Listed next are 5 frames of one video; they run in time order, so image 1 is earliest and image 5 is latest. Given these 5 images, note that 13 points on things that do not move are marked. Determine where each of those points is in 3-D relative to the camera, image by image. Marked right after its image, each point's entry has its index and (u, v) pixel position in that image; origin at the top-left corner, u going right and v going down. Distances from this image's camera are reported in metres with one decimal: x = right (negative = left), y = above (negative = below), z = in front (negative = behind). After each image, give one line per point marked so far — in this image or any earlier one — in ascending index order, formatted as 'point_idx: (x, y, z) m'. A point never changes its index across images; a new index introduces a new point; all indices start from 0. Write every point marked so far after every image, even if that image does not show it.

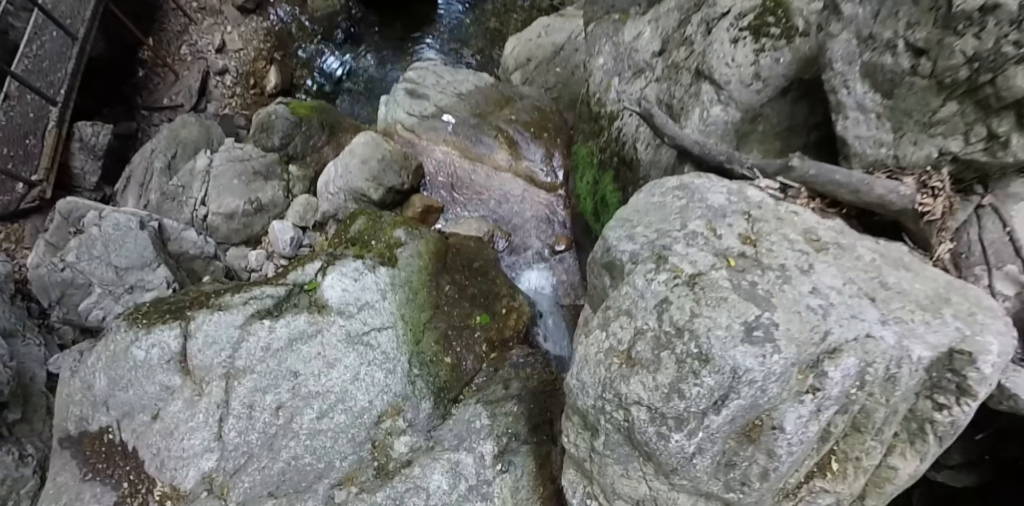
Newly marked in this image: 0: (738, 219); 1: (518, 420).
0: (+1.7, +0.3, +4.2) m
1: (0.0, -1.4, +4.6) m
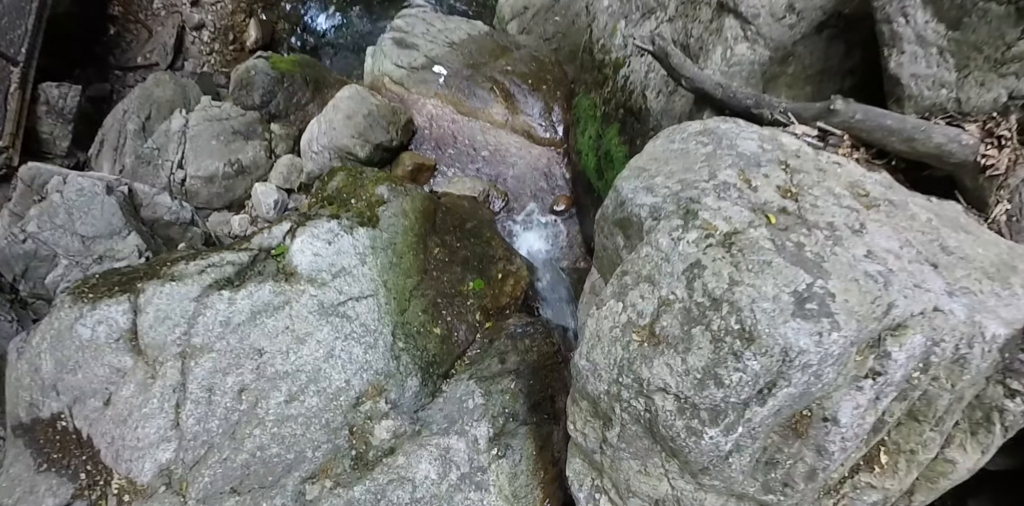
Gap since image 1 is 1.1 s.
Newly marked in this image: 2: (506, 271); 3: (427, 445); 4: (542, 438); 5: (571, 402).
0: (+1.7, +0.5, +3.6) m
1: (0.0, -1.1, +4.1) m
2: (-0.1, -0.2, +4.8) m
3: (-0.6, -1.3, +3.8) m
4: (+0.2, -1.3, +4.1) m
5: (+0.3, -0.9, +3.2) m
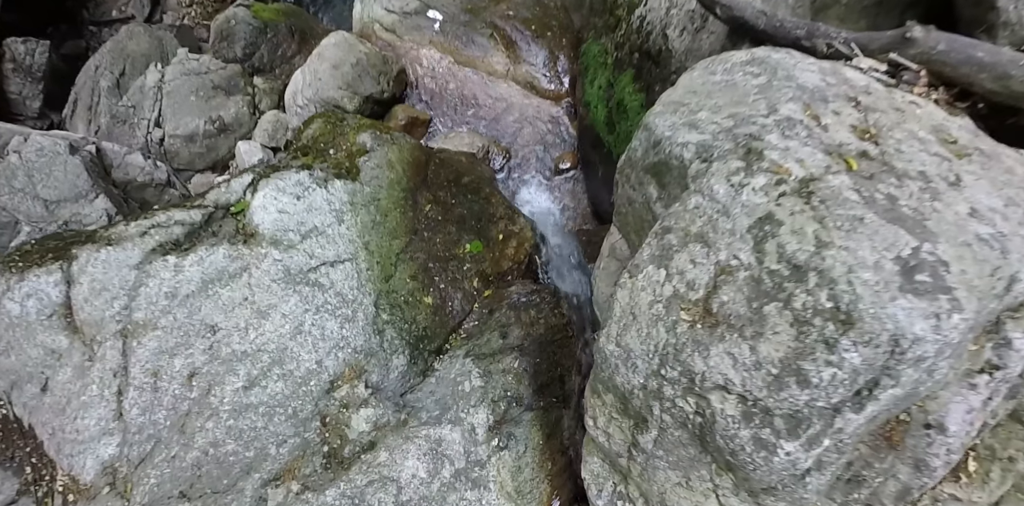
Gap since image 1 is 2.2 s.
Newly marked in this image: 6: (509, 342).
0: (+1.7, +0.8, +2.9) m
1: (+0.1, -0.8, +3.5) m
2: (0.0, +0.1, +4.2) m
3: (-0.6, -1.1, +3.2) m
4: (+0.2, -1.1, +3.5) m
5: (+0.4, -0.6, +2.6) m
6: (0.0, -0.6, +3.6) m
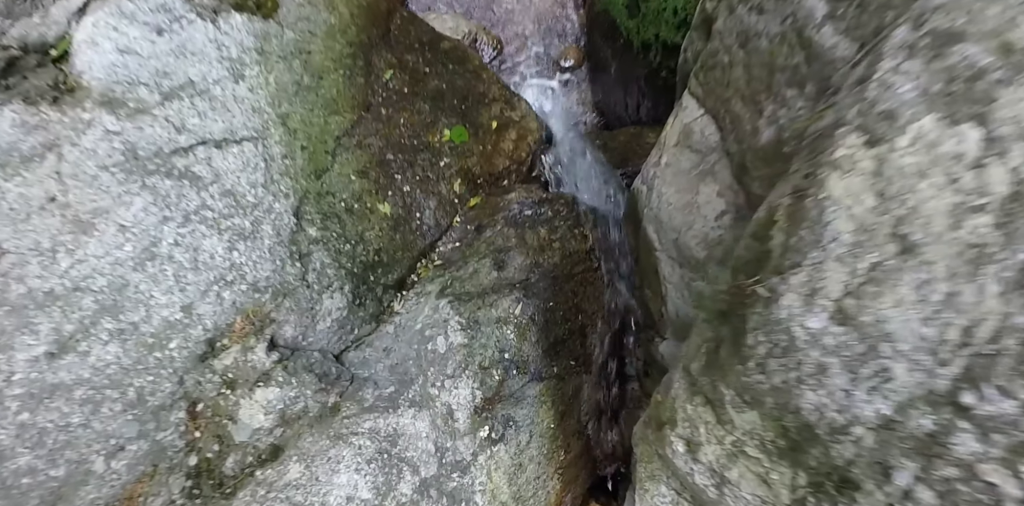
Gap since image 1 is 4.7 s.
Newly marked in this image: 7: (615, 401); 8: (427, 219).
0: (+1.8, +1.1, +1.5) m
1: (+0.1, -0.3, +2.3) m
2: (0.0, +0.7, +2.8) m
3: (-0.6, -0.6, +1.9) m
4: (+0.2, -0.6, +2.3) m
5: (+0.4, -0.3, +1.4) m
6: (0.0, -0.1, +2.3) m
7: (+0.4, -0.6, +2.4) m
8: (-0.4, +0.1, +2.4) m
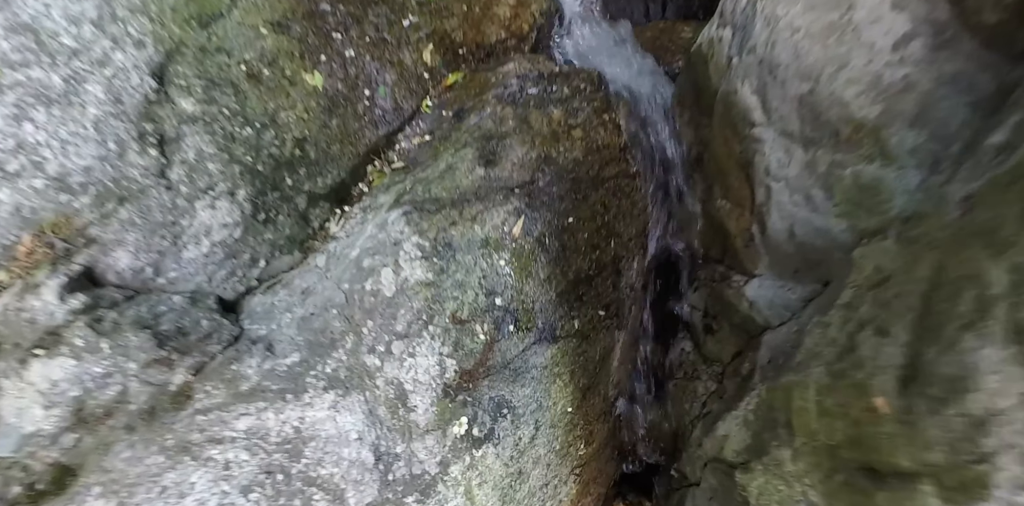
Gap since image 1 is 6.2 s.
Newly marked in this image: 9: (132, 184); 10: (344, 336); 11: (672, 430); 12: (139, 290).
0: (+1.8, +1.3, +0.6) m
1: (0.0, -0.1, +1.5) m
2: (0.0, +1.0, +1.9) m
3: (-0.6, -0.4, +1.2) m
4: (+0.2, -0.3, +1.6) m
5: (+0.4, -0.1, +0.6) m
6: (0.0, +0.2, +1.5) m
7: (+0.4, -0.3, +1.7) m
8: (-0.4, +0.4, +1.6) m
9: (-0.8, +0.1, +1.2) m
10: (-0.4, -0.2, +1.3) m
11: (+0.5, -0.5, +1.6) m
12: (-0.8, -0.1, +1.2) m
